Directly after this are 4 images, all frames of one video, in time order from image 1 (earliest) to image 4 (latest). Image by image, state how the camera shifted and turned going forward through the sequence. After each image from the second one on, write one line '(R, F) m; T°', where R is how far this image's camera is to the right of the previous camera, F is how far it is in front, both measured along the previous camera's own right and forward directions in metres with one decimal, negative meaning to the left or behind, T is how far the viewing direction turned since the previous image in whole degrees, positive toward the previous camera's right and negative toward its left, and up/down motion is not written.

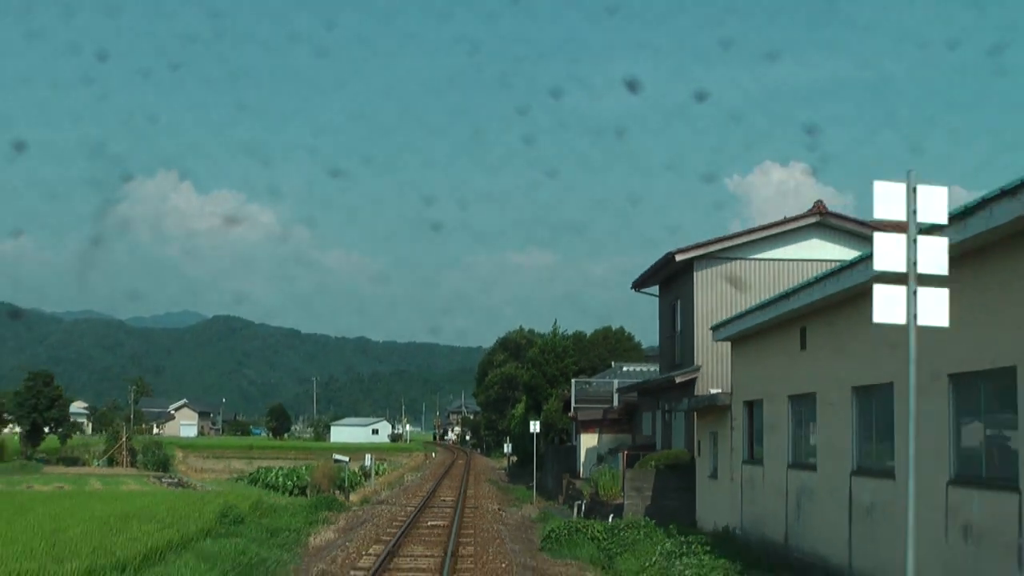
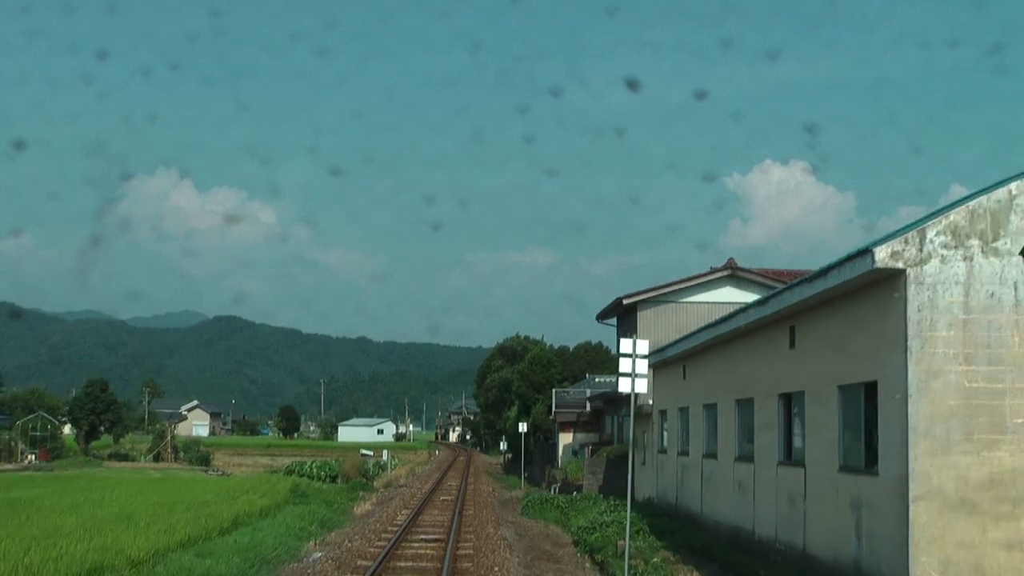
(-0.5, +0.7) m; 0°
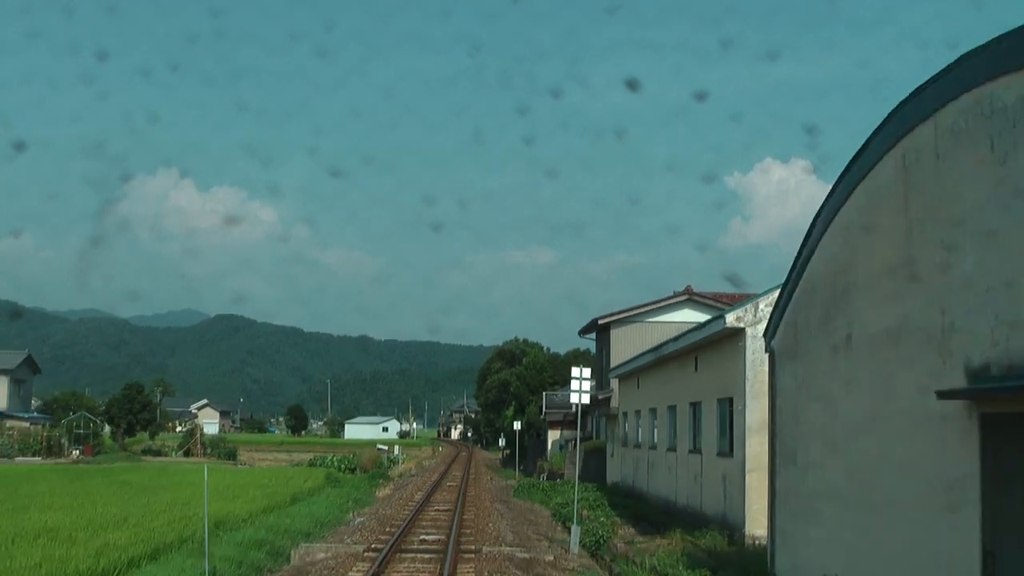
(+0.1, -1.6) m; 0°
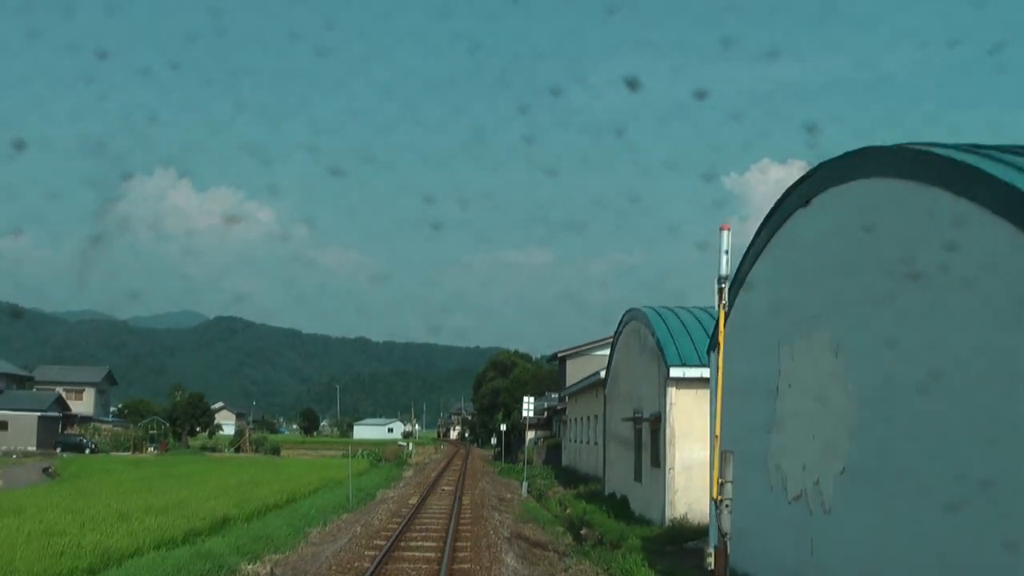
(-0.7, +1.0) m; 0°
